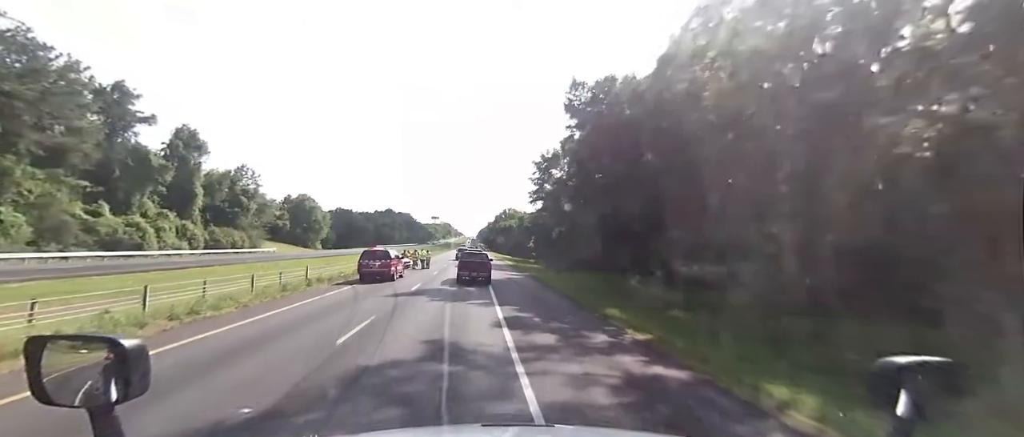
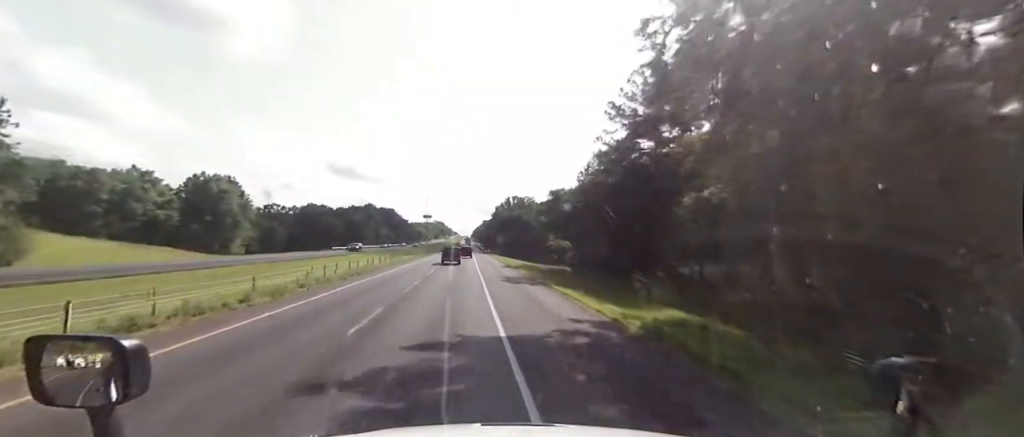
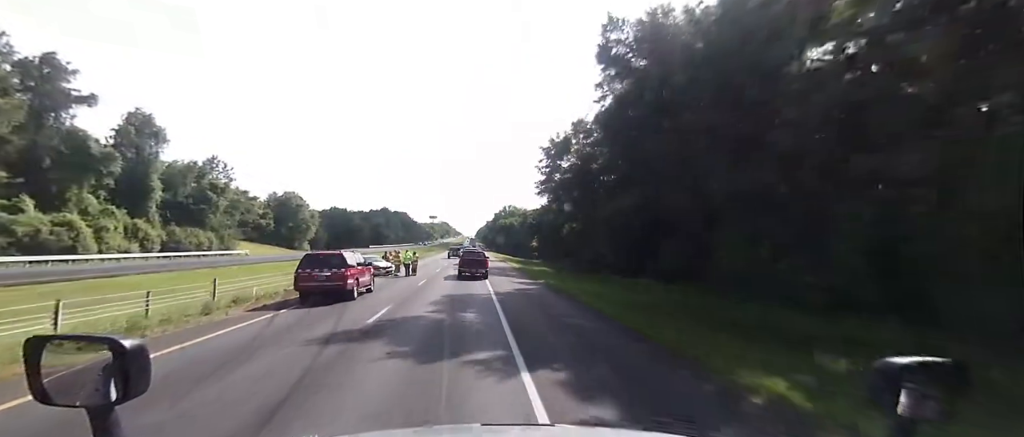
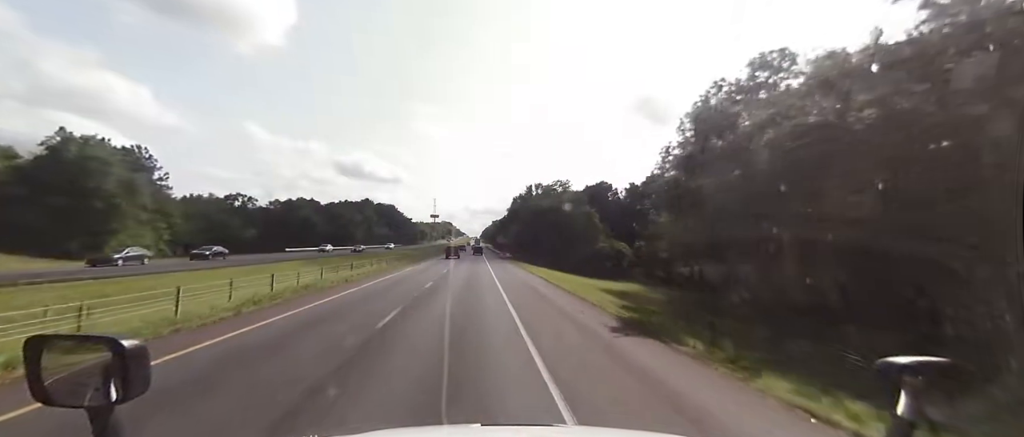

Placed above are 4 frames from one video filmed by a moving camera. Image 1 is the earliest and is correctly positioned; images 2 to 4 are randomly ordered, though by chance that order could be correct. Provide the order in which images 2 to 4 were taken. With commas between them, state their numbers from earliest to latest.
3, 2, 4
